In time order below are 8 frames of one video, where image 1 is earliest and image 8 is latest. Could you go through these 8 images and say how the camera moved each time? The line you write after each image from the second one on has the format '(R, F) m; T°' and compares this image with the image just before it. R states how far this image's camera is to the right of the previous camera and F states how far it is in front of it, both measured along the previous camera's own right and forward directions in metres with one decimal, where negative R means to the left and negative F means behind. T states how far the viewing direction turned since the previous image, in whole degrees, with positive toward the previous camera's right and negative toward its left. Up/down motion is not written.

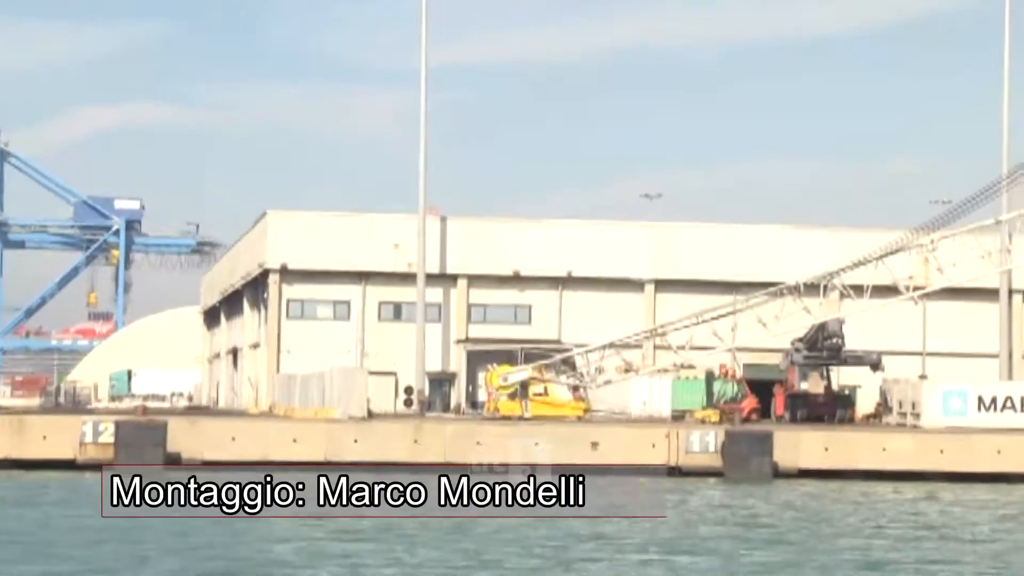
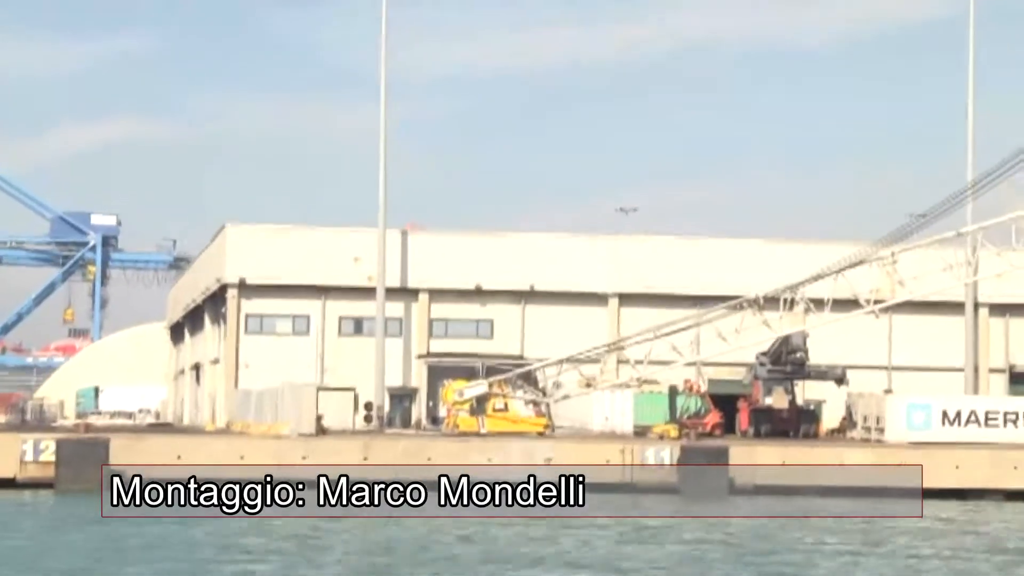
(+1.1, +0.5) m; 0°
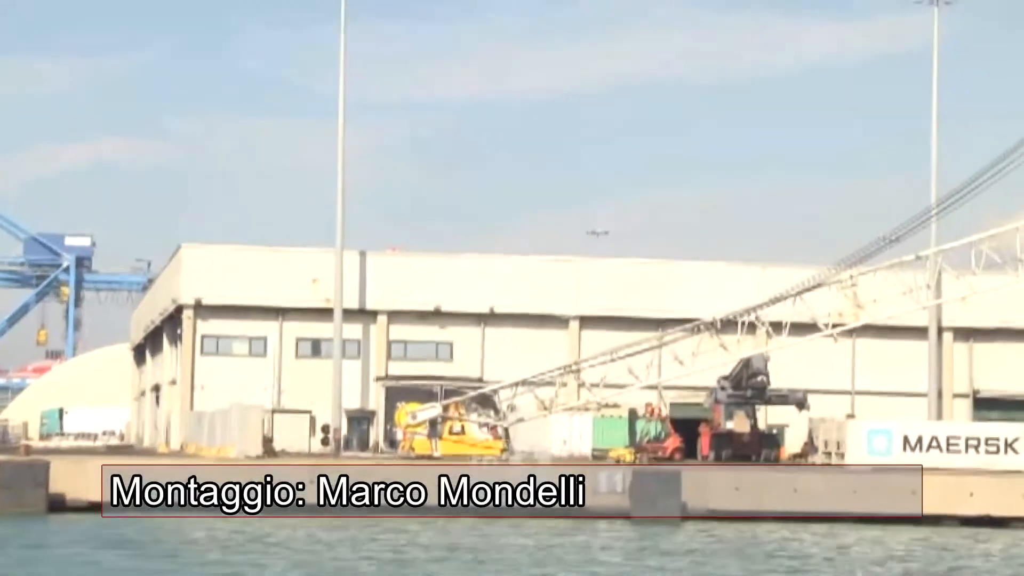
(+1.0, +0.5) m; 0°
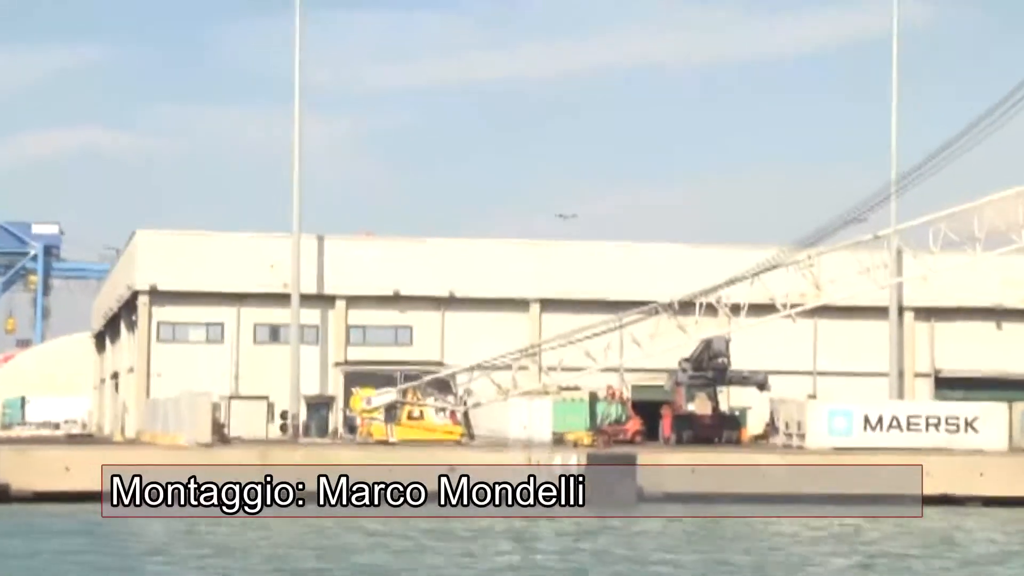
(+0.7, +0.3) m; +1°
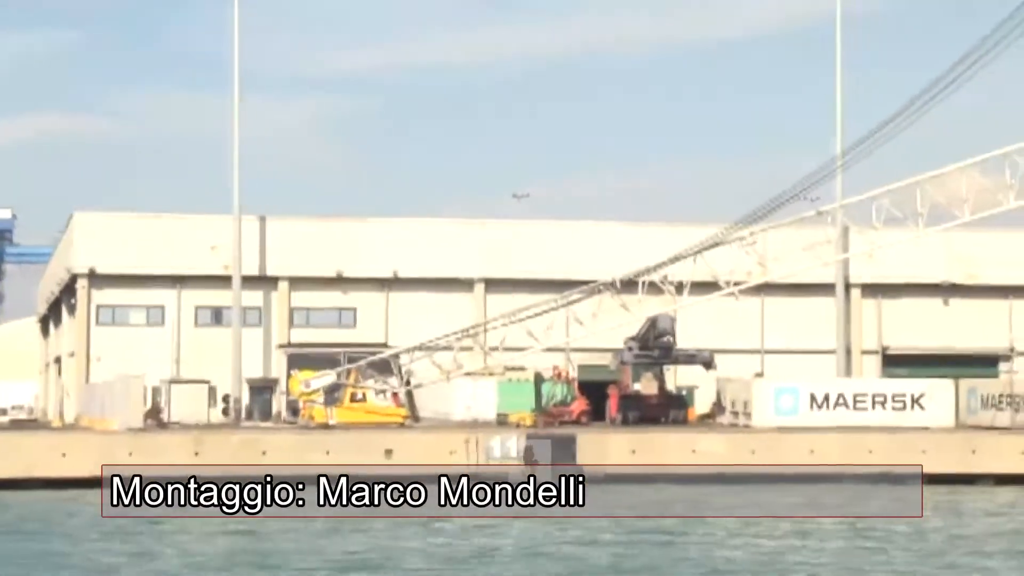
(+0.9, +0.4) m; +1°
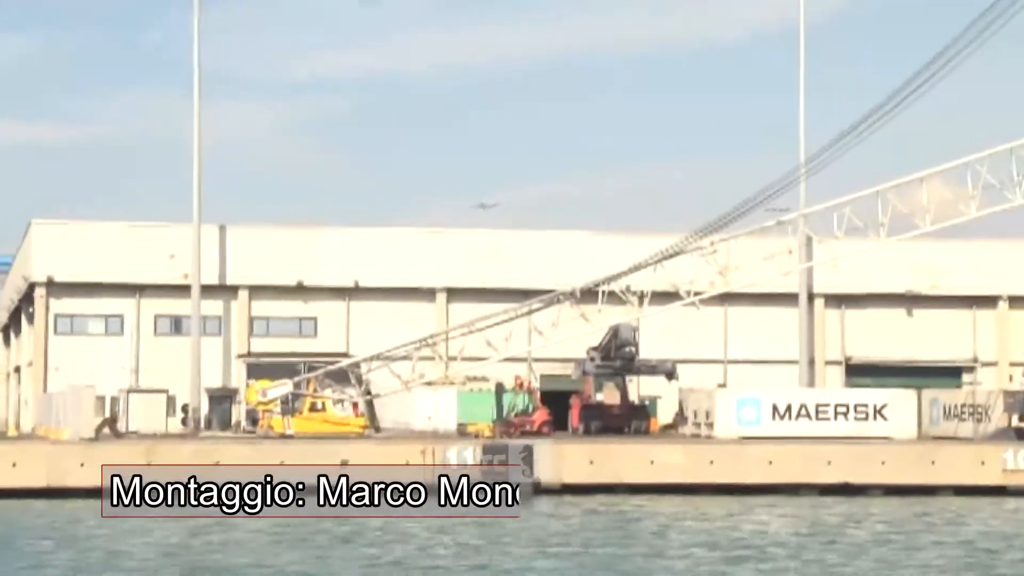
(+0.6, +0.3) m; +1°
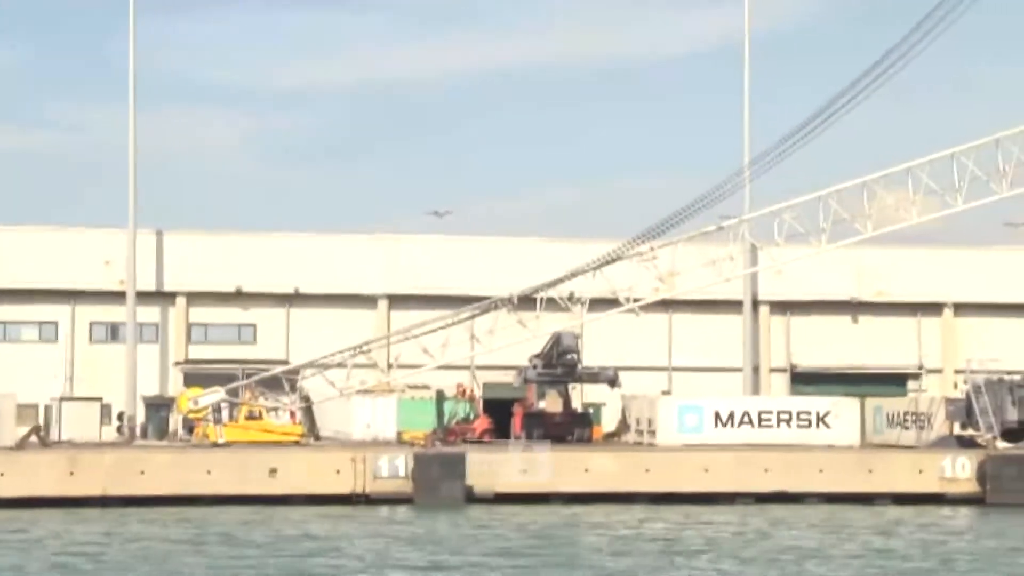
(+1.0, +0.5) m; +1°
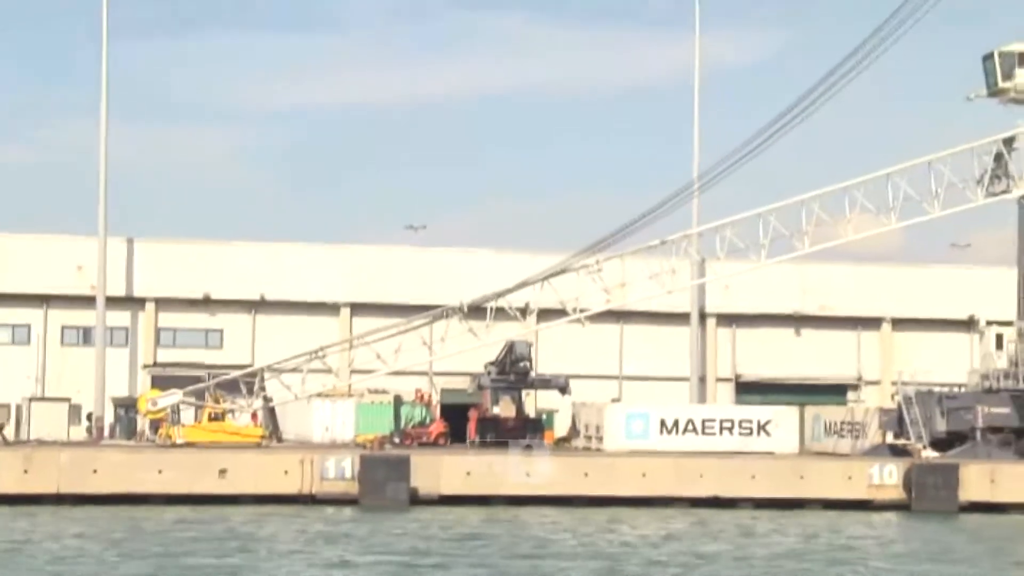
(+1.5, -1.8) m; 0°
